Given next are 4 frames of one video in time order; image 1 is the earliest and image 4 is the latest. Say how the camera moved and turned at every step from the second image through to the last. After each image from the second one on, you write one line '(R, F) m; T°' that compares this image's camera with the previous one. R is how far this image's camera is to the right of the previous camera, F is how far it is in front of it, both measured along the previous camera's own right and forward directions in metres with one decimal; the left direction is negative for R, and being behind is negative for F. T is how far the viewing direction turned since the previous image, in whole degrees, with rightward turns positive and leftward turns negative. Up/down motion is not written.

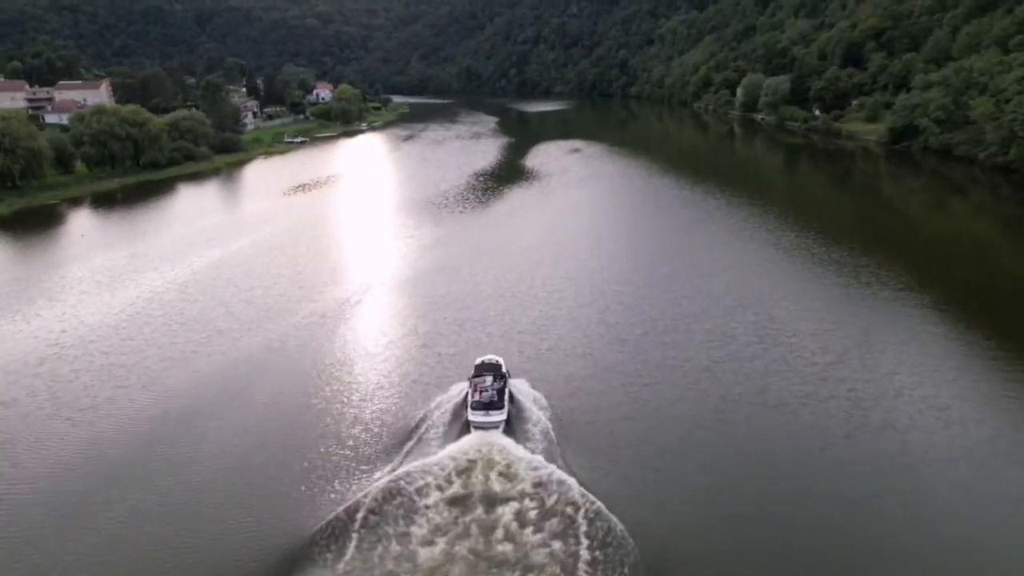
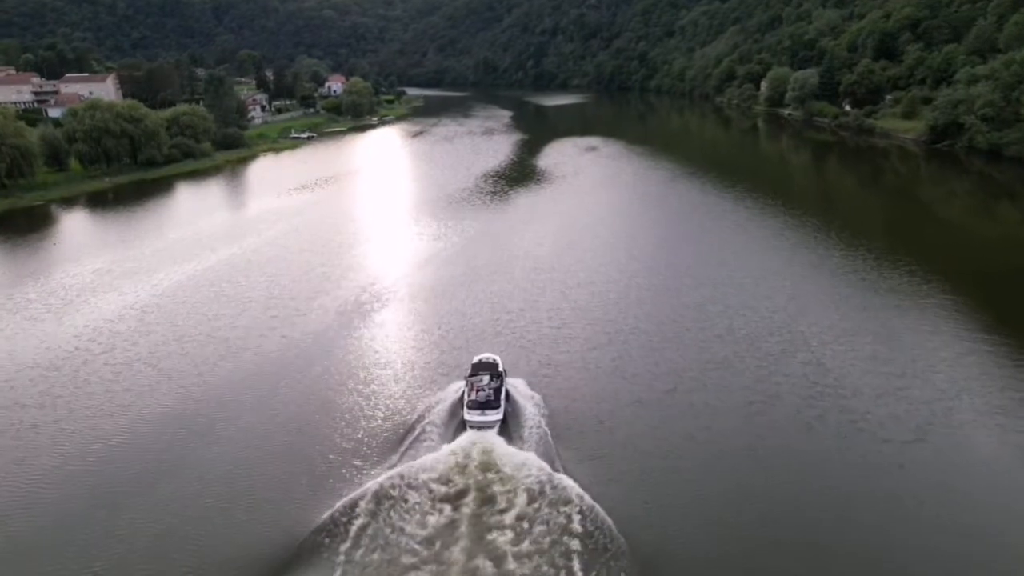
(+0.4, +3.3) m; -1°
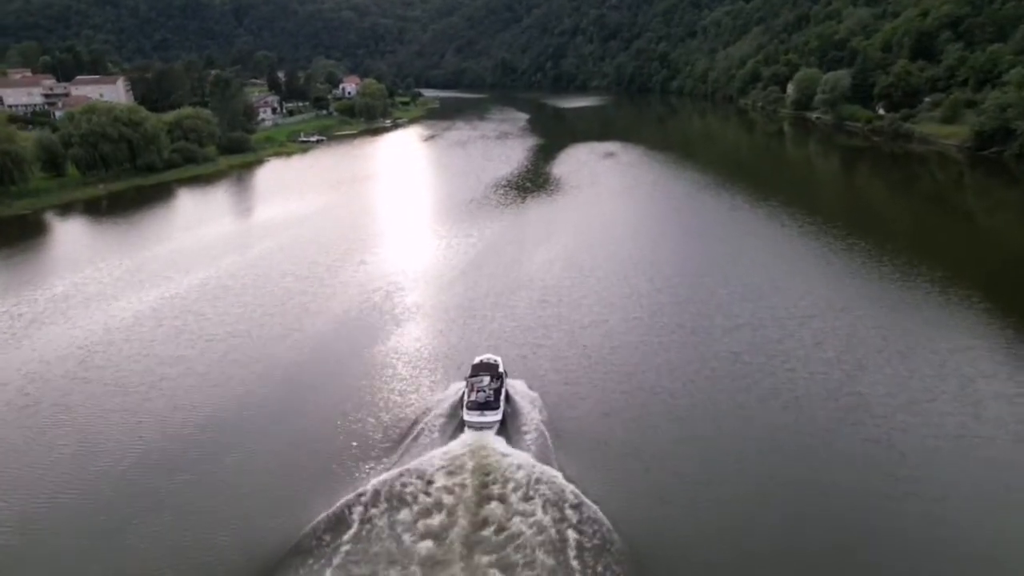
(+0.4, +3.2) m; -1°
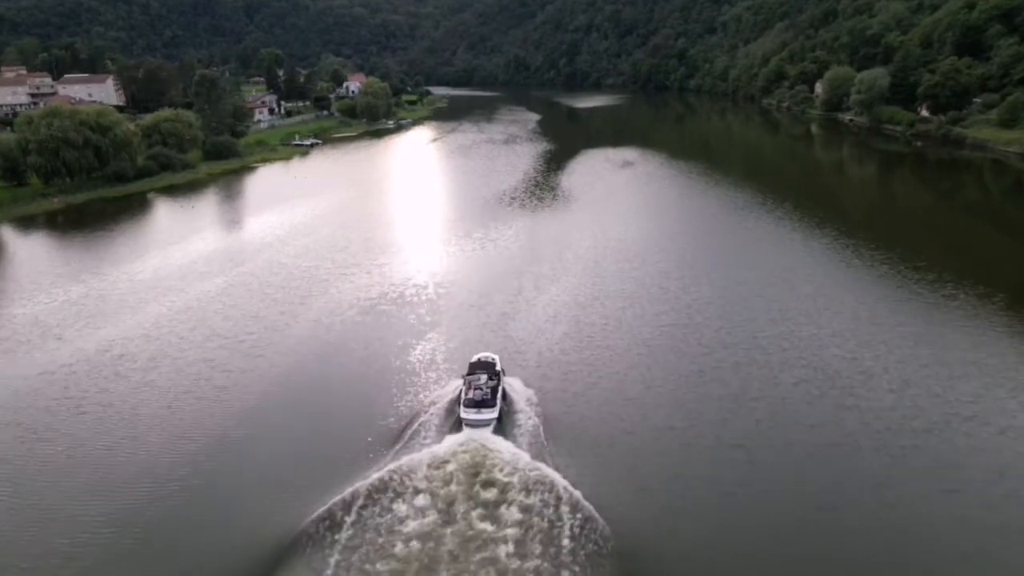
(+0.5, +5.9) m; -1°
